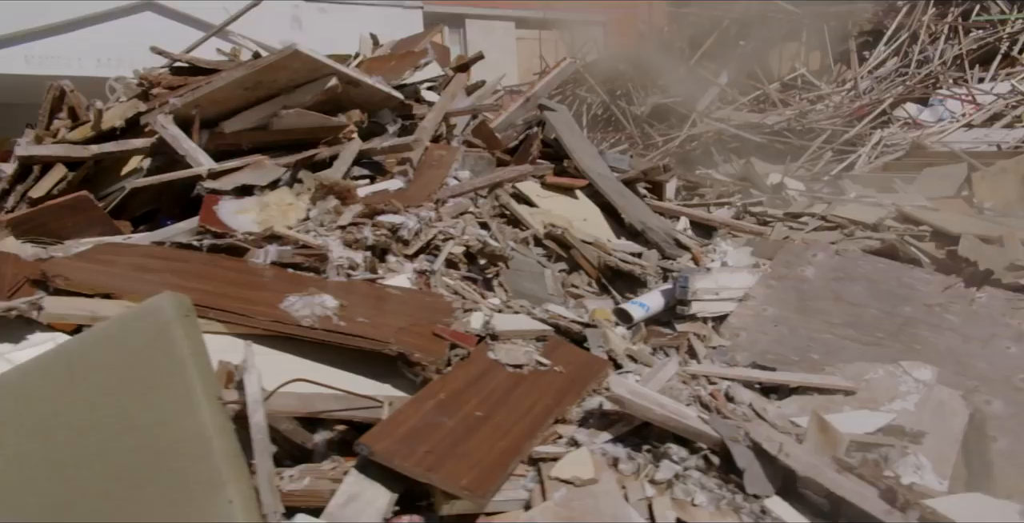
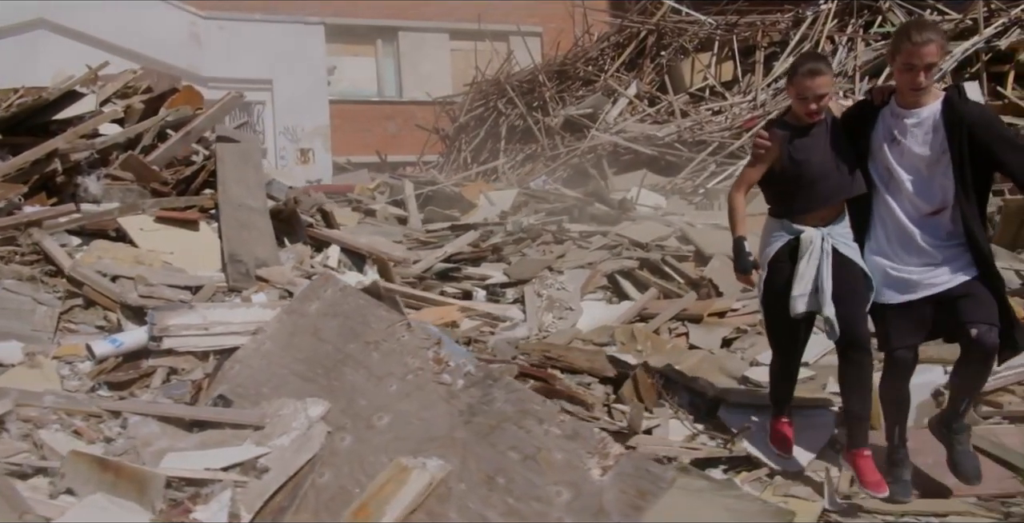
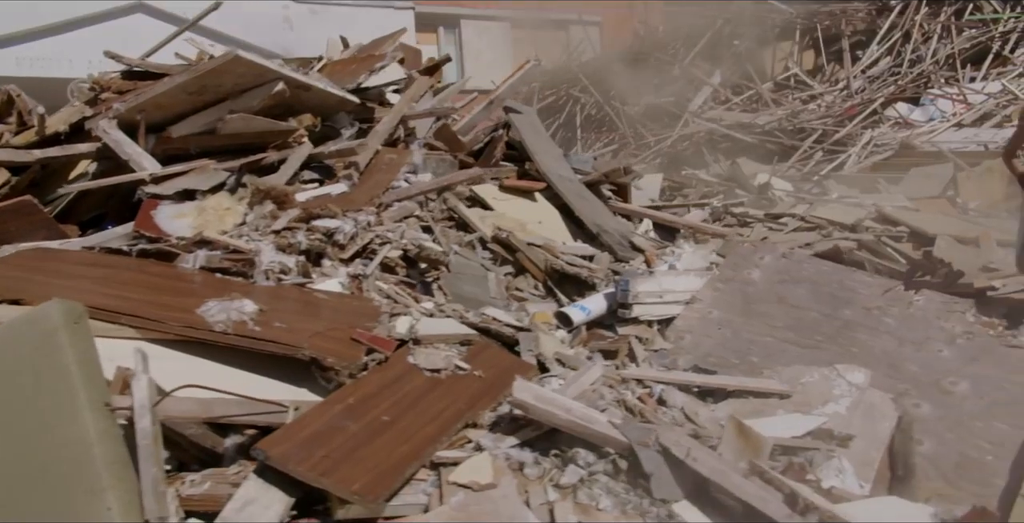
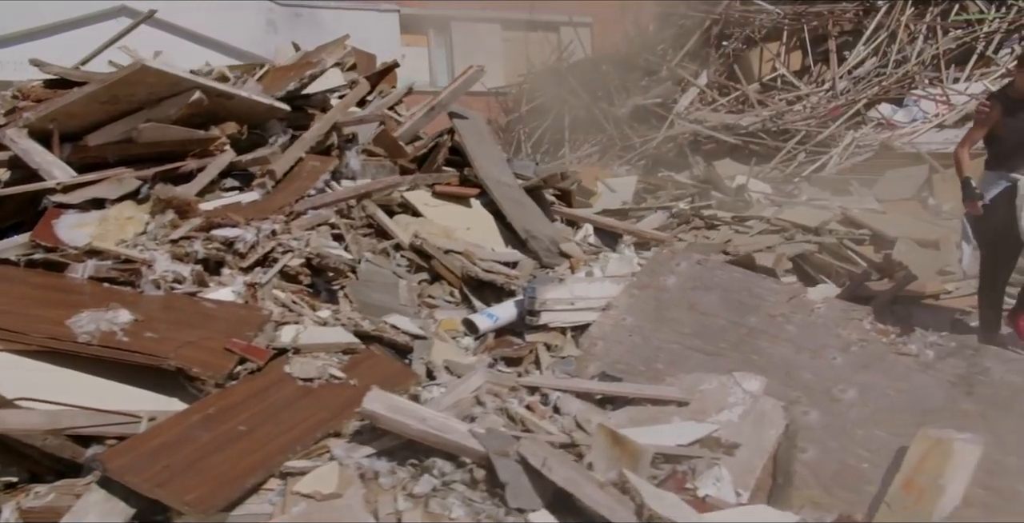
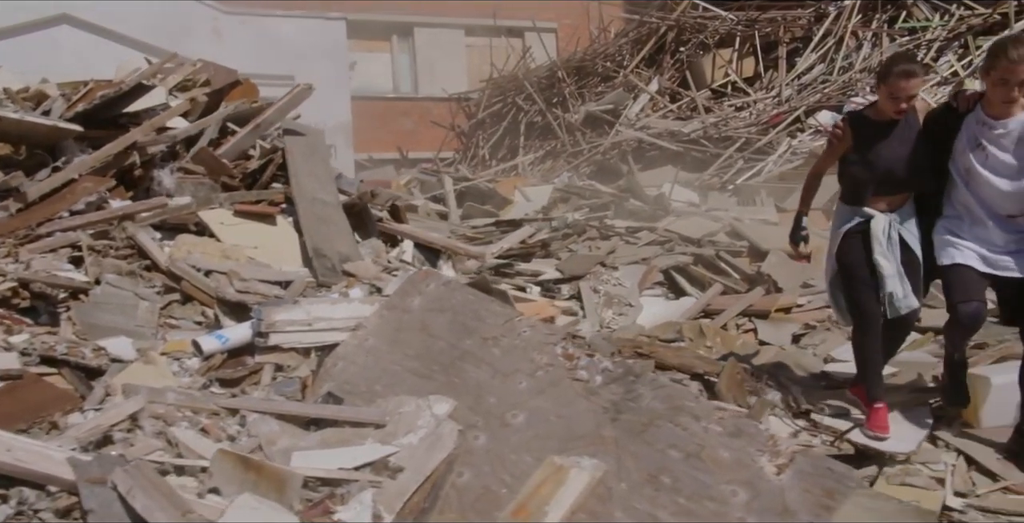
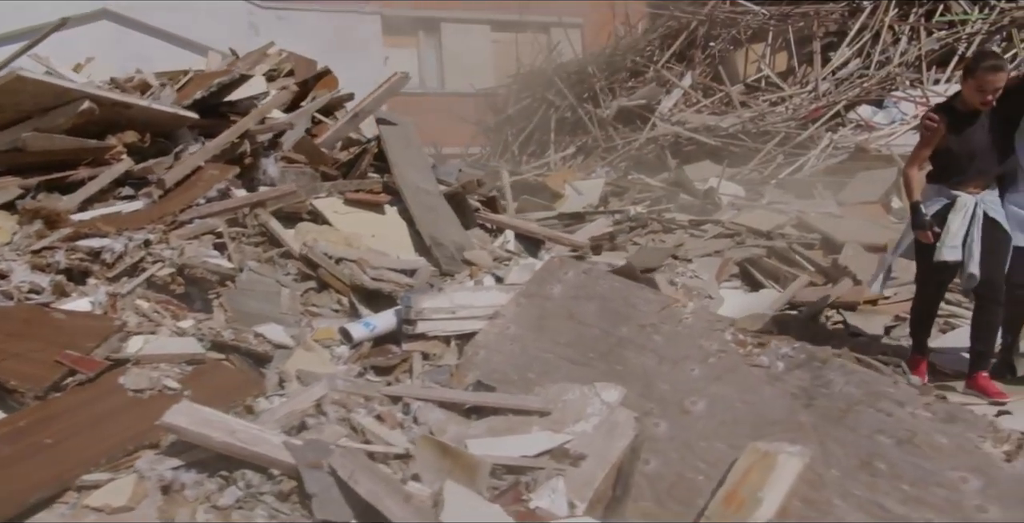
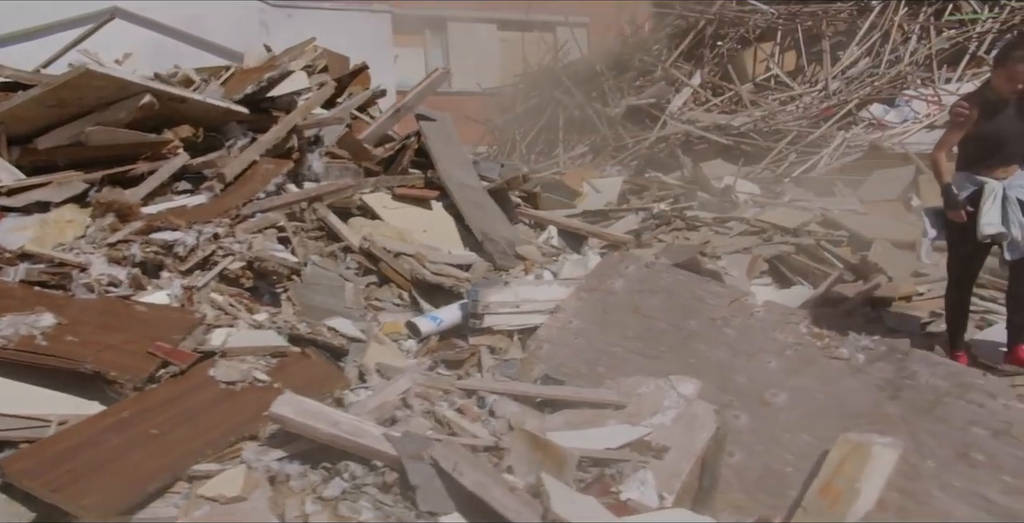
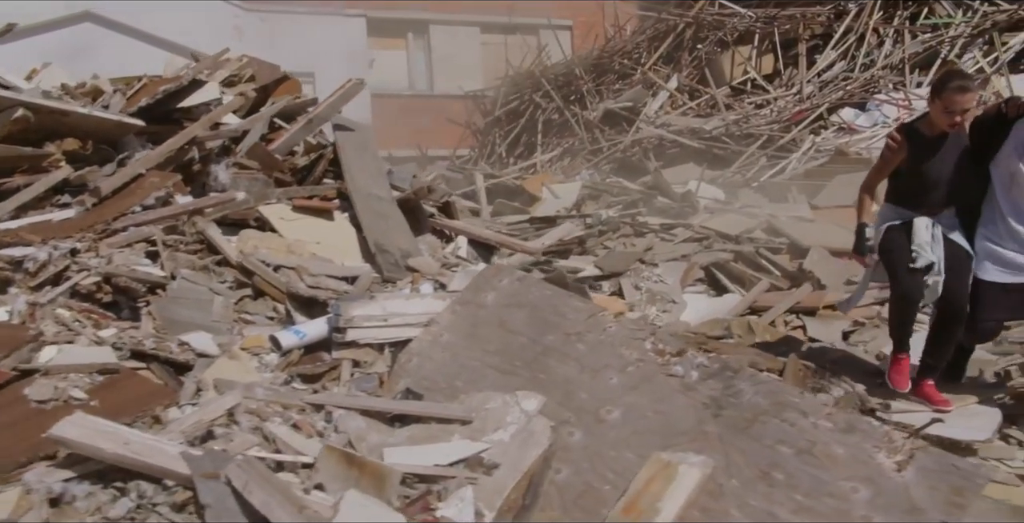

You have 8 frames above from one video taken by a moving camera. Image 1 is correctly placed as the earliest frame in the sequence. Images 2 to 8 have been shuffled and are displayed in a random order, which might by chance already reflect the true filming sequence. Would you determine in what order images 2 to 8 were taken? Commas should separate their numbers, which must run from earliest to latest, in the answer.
3, 4, 7, 6, 8, 5, 2
